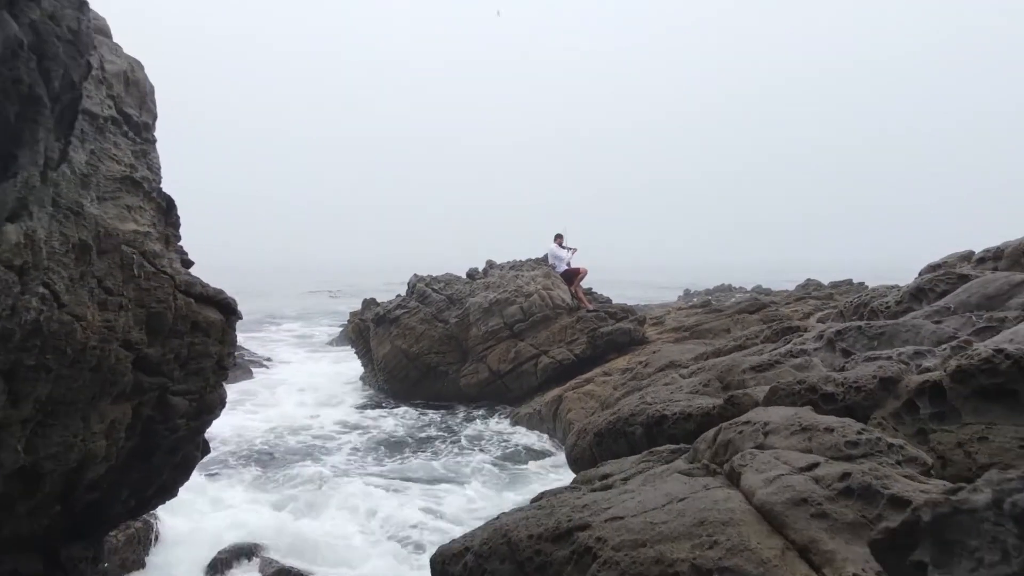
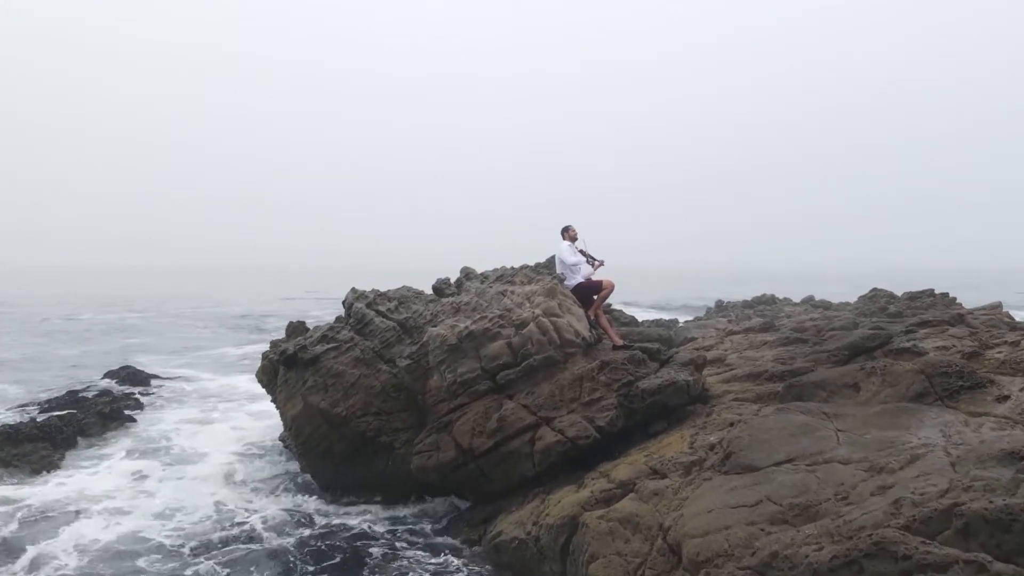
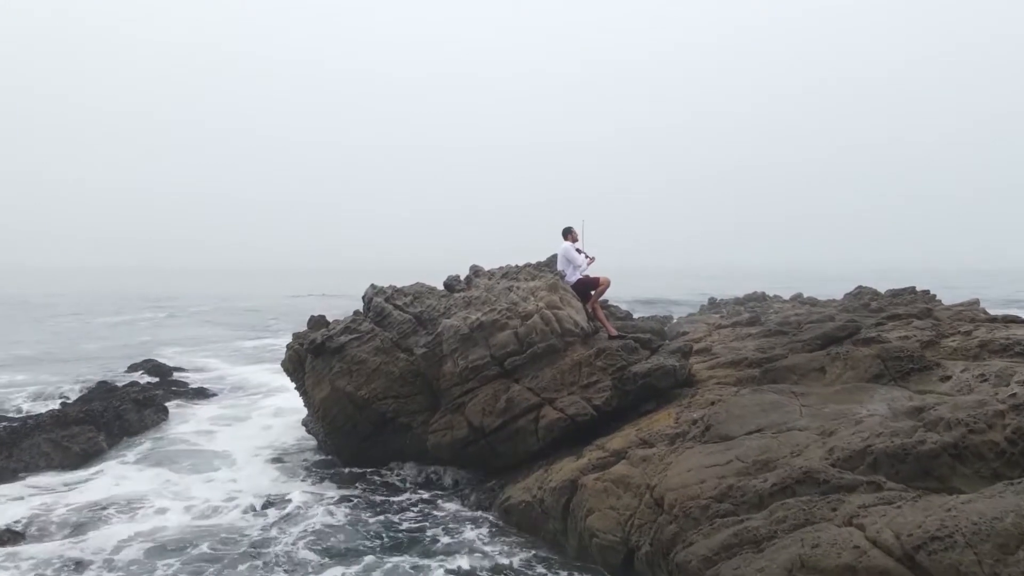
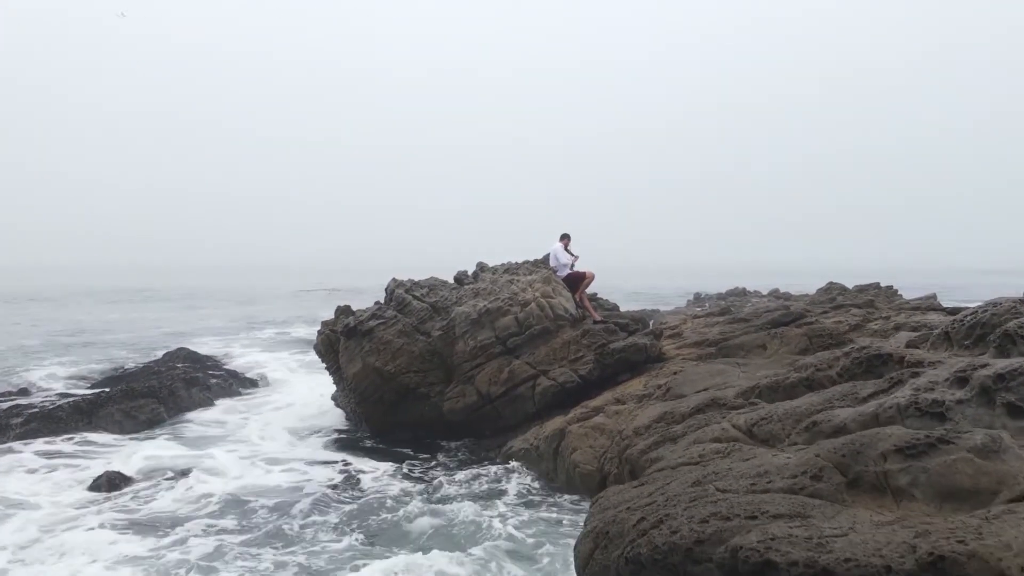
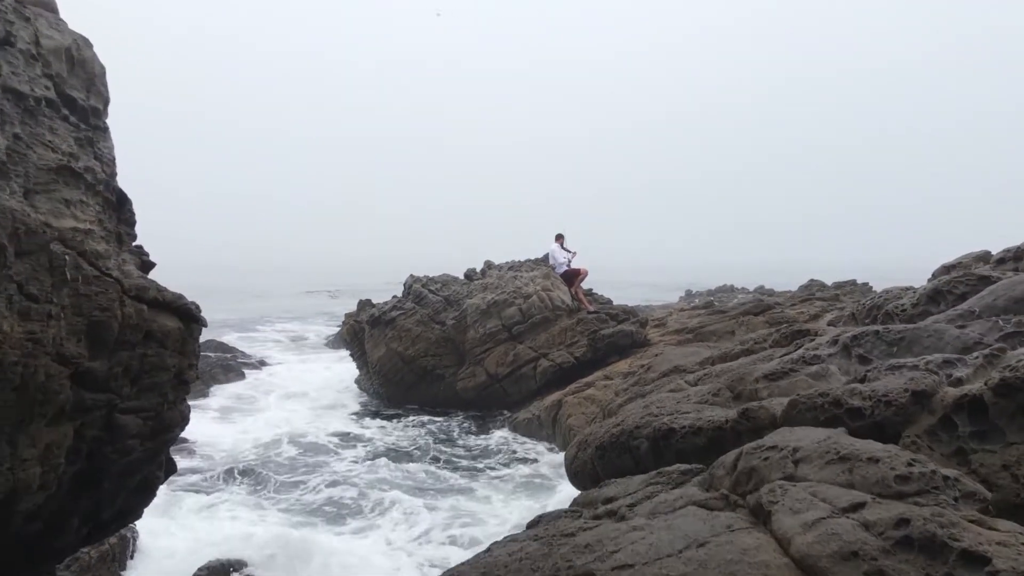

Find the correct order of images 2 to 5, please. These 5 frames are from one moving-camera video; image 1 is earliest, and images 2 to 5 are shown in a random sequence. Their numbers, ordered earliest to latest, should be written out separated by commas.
5, 4, 3, 2
